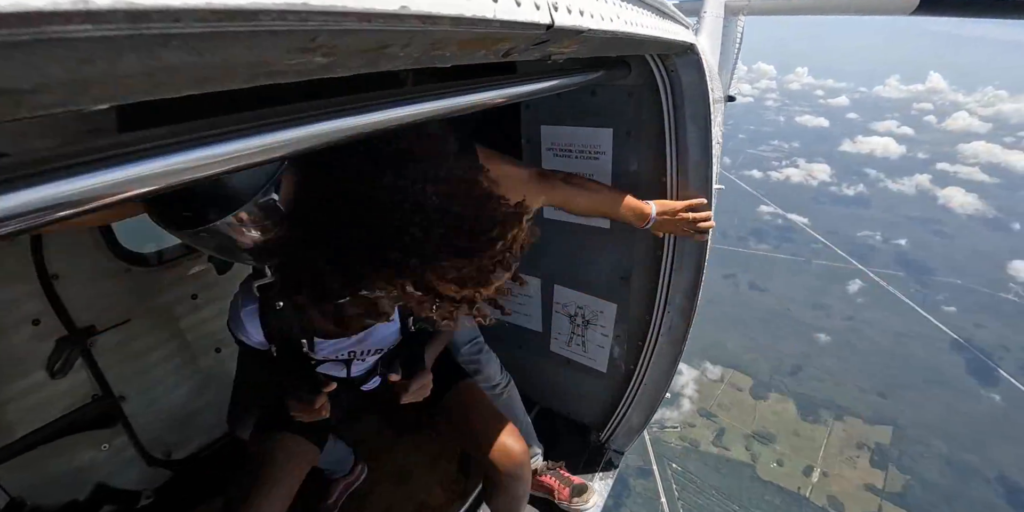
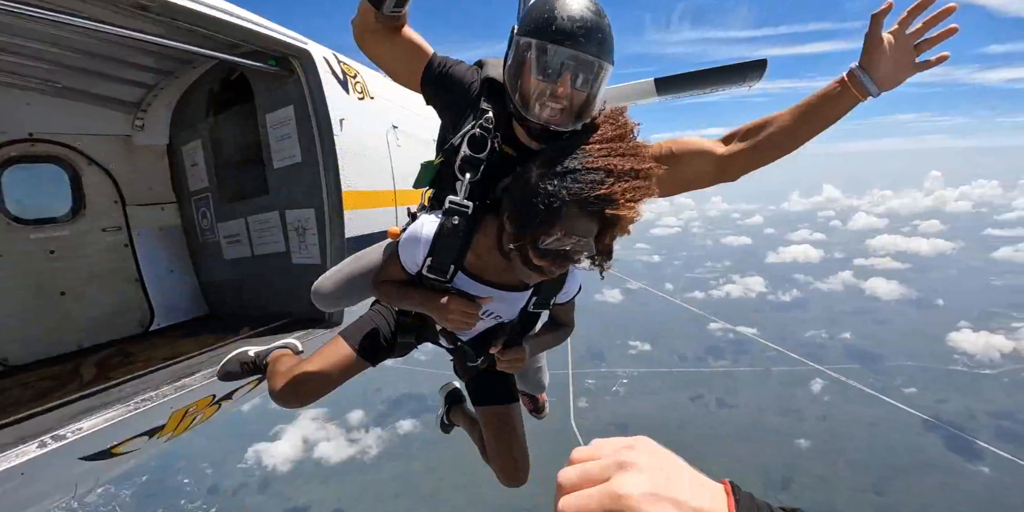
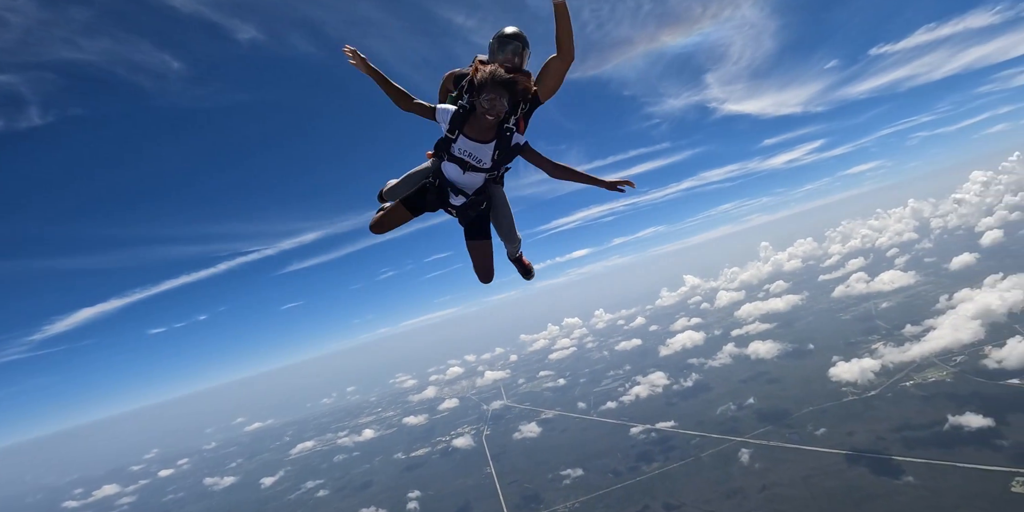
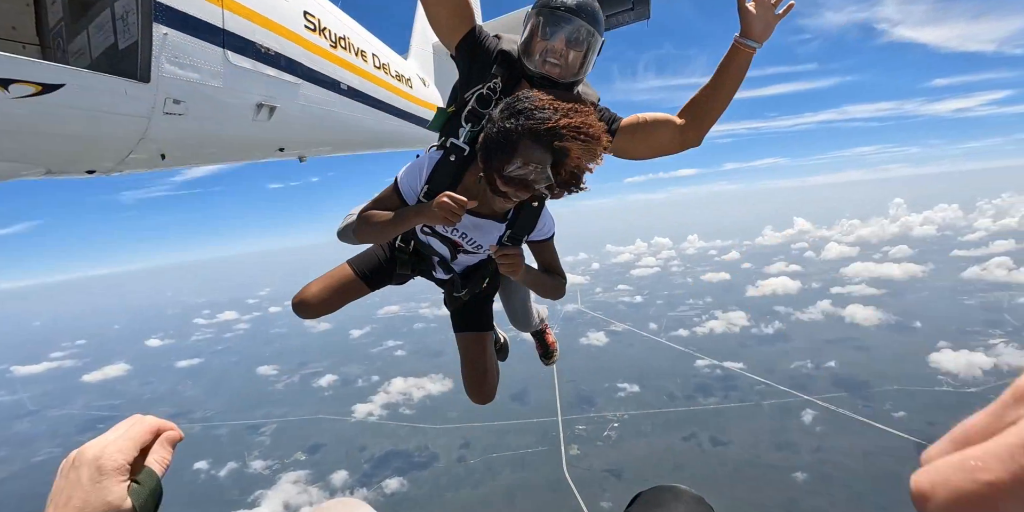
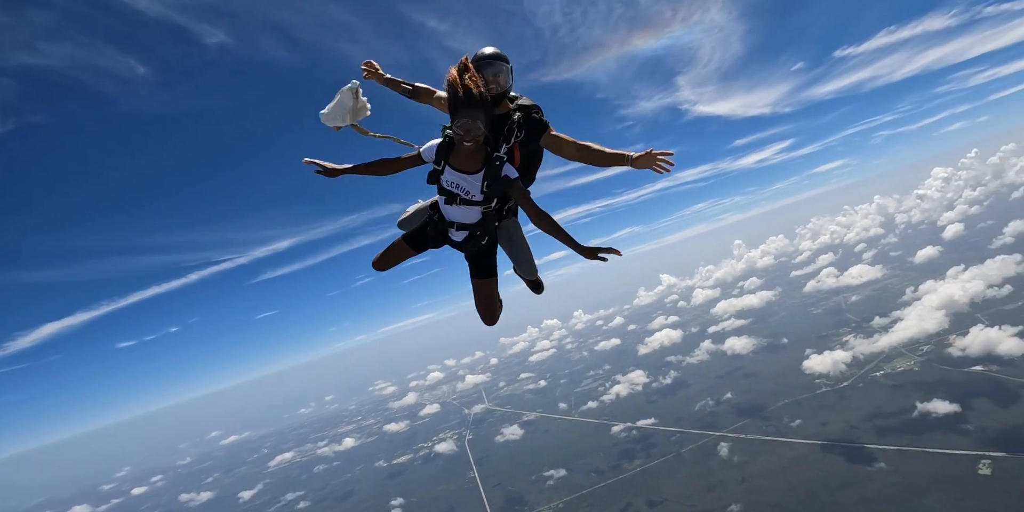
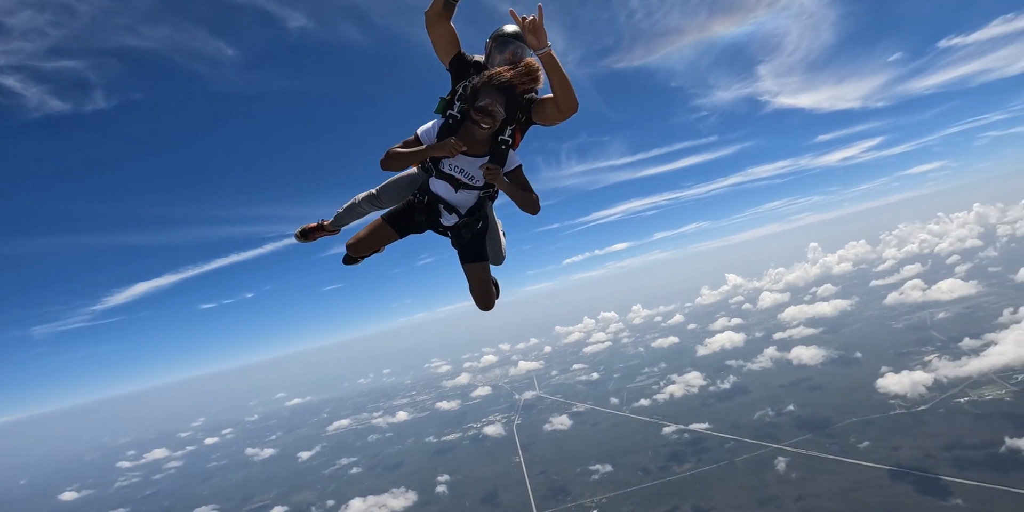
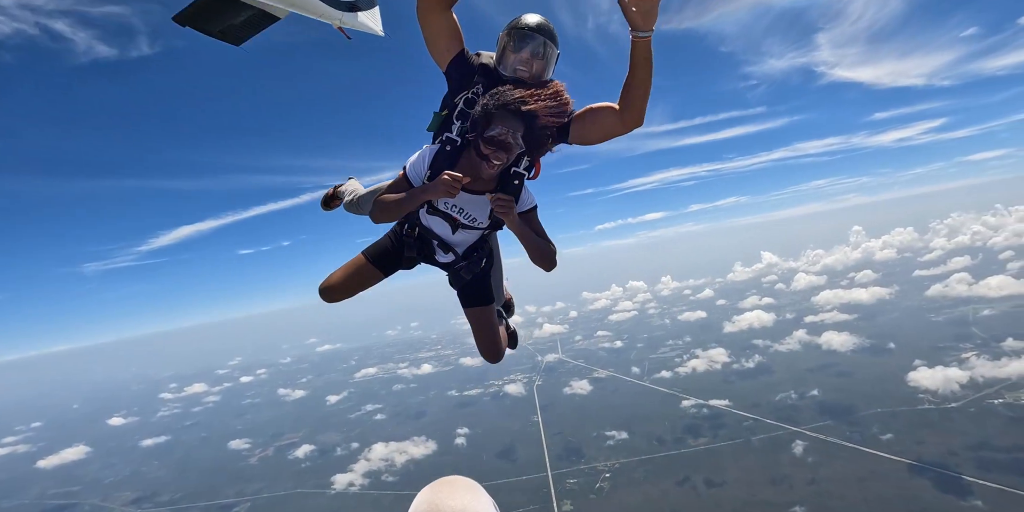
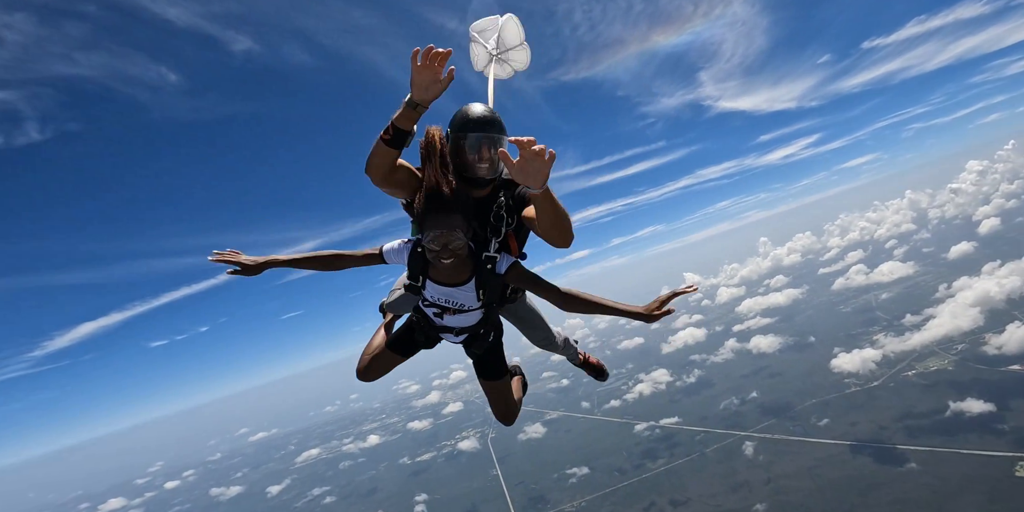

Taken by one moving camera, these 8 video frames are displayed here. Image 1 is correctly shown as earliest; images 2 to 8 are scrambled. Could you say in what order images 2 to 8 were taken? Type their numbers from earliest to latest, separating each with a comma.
2, 4, 7, 6, 3, 5, 8
